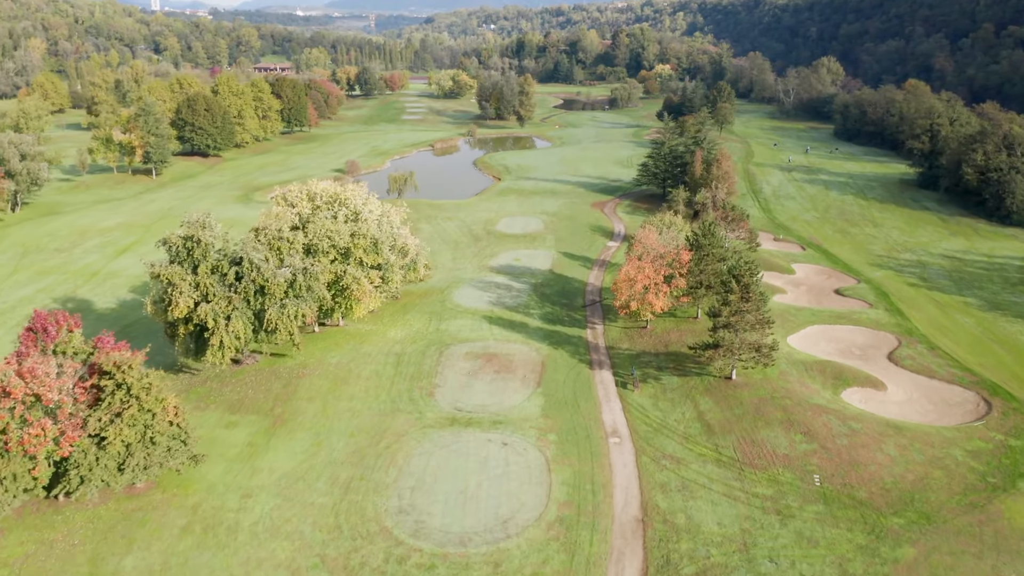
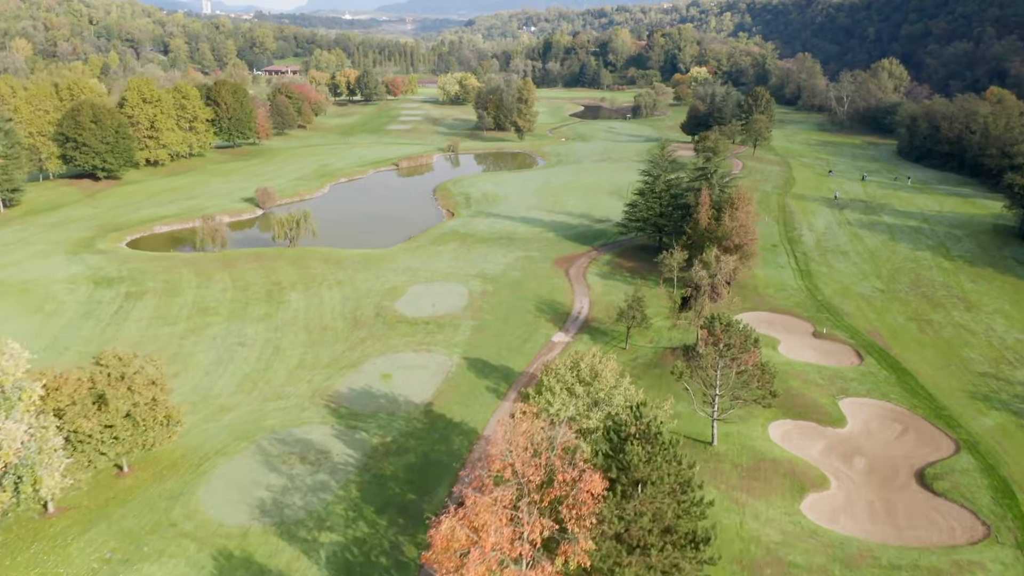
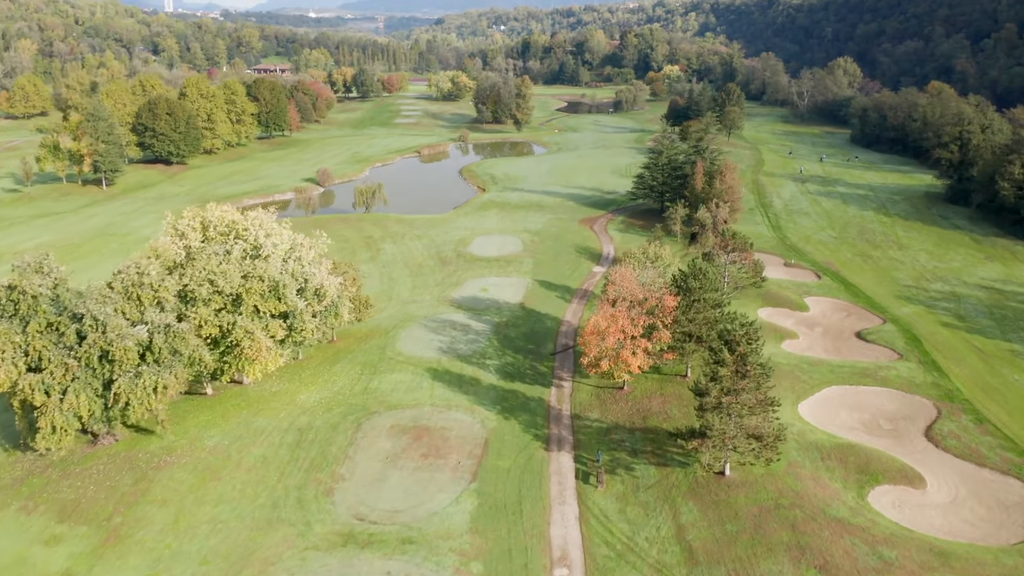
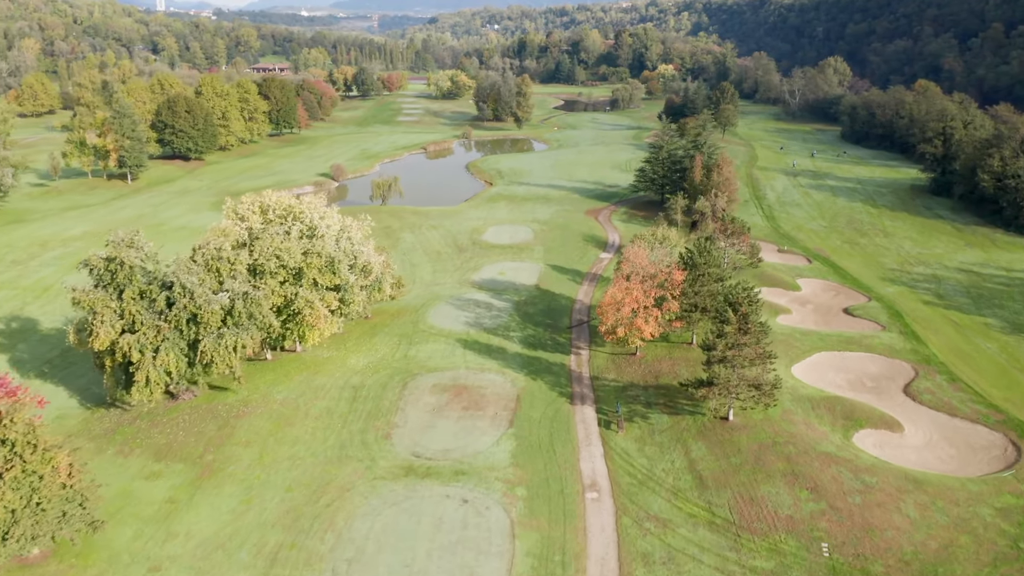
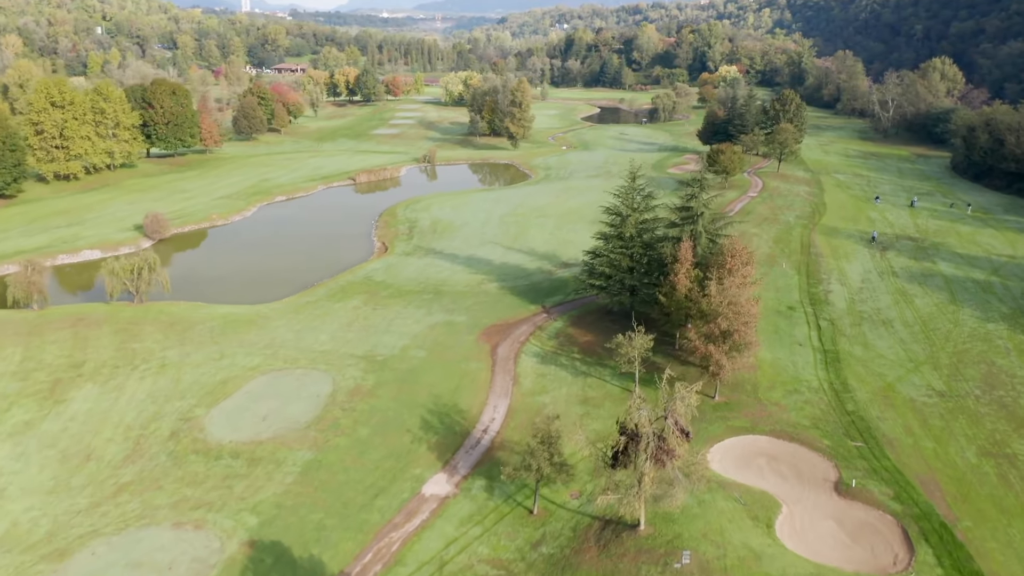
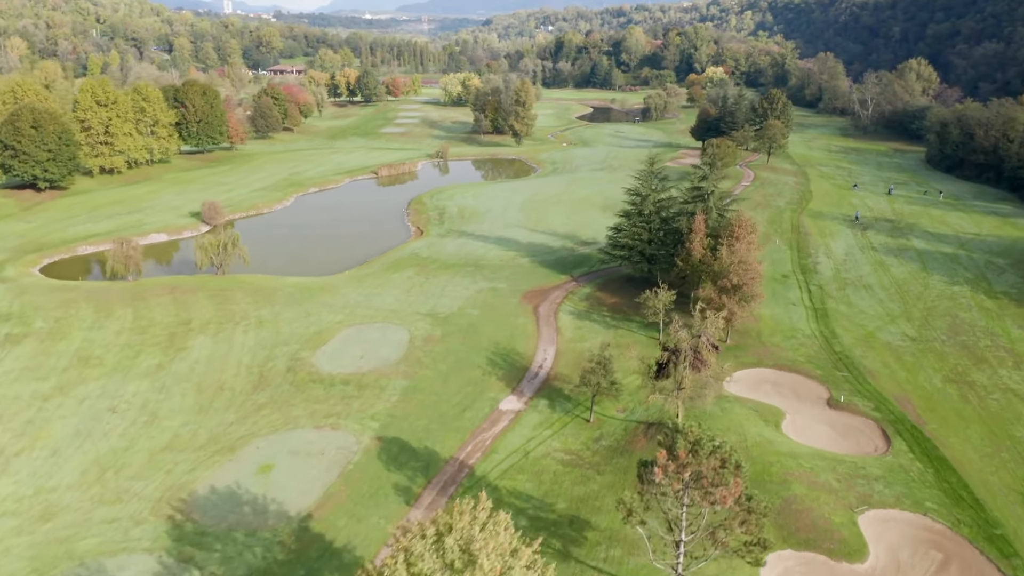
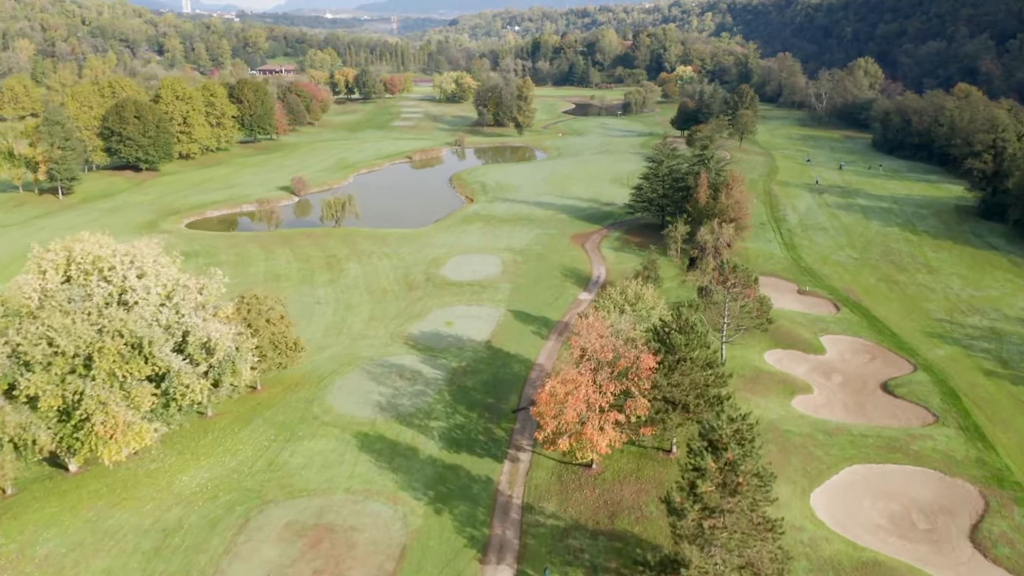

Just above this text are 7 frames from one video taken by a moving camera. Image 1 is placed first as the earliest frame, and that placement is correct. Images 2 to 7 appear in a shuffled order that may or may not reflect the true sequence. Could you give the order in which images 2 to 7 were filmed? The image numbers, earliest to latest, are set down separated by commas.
4, 3, 7, 2, 6, 5
